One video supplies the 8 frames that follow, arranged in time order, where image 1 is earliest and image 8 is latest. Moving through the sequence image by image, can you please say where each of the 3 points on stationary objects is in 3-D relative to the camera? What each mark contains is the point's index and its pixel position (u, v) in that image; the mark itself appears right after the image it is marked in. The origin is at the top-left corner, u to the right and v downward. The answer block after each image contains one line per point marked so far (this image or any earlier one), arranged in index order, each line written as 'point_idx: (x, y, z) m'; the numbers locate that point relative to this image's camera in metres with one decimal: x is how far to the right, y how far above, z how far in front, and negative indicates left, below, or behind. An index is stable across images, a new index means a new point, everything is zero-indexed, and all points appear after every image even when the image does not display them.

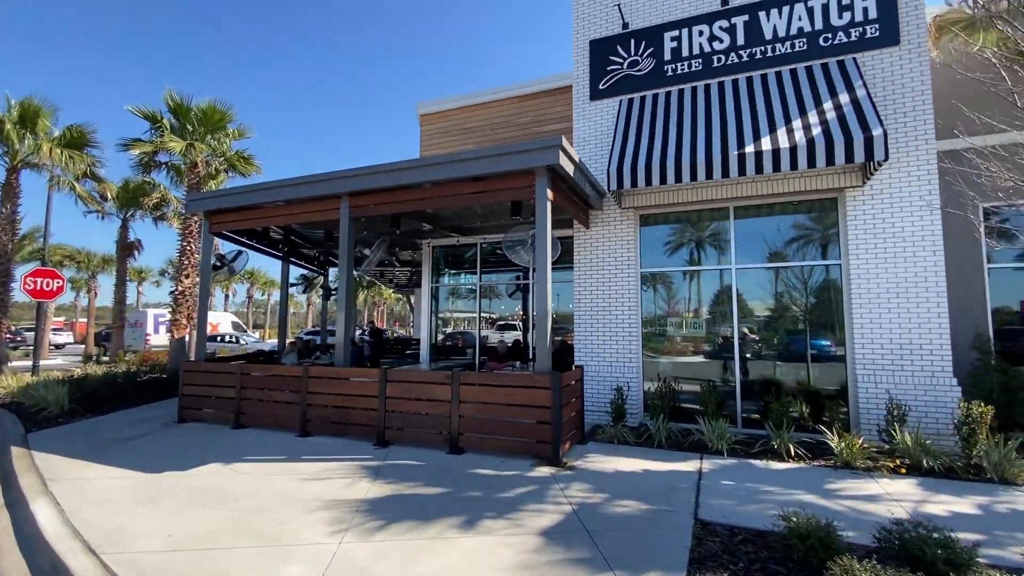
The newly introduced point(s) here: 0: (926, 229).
0: (+5.9, +0.8, +6.9) m
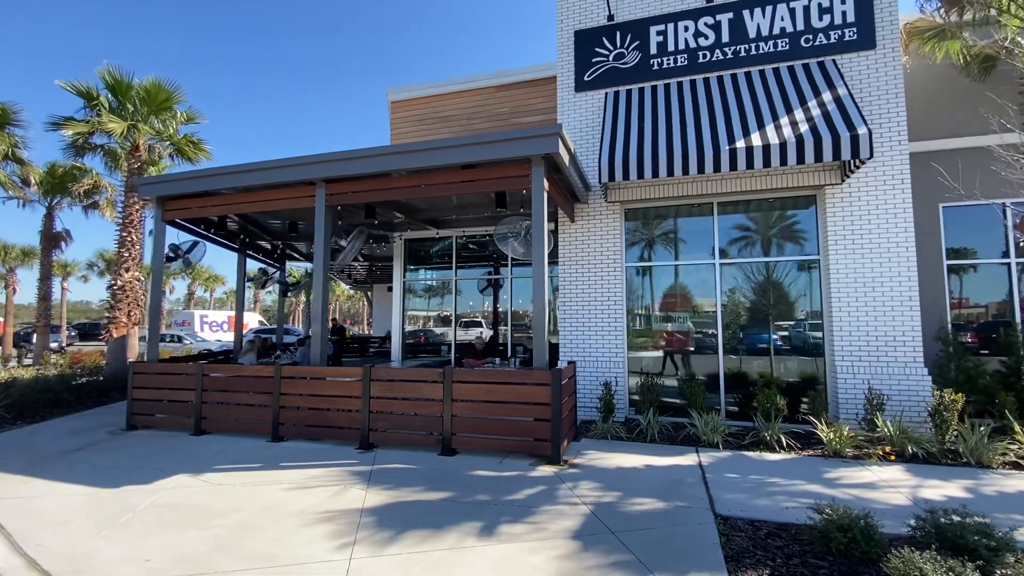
0: (+5.8, +0.9, +7.2) m
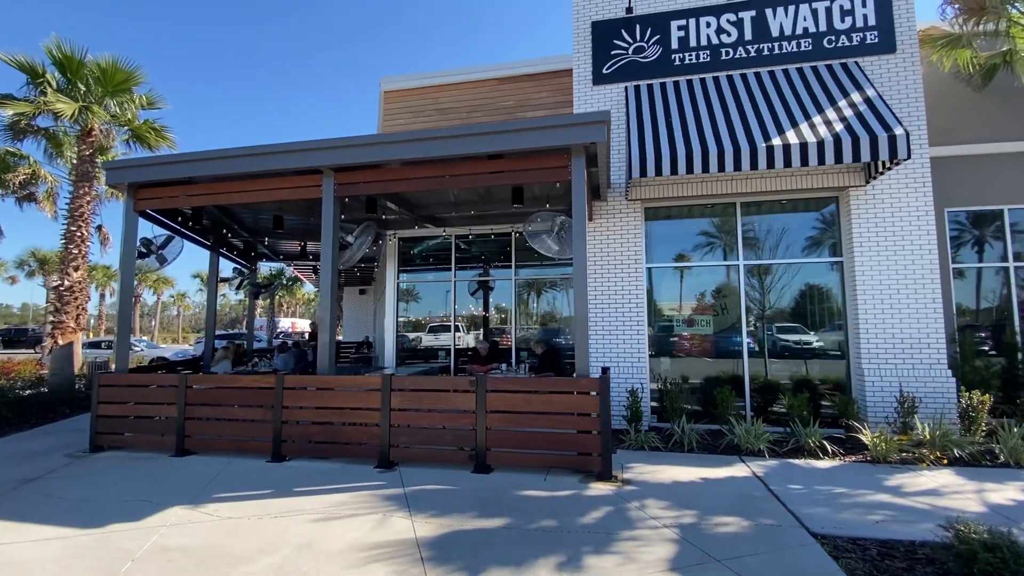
0: (+6.1, +0.9, +7.3) m
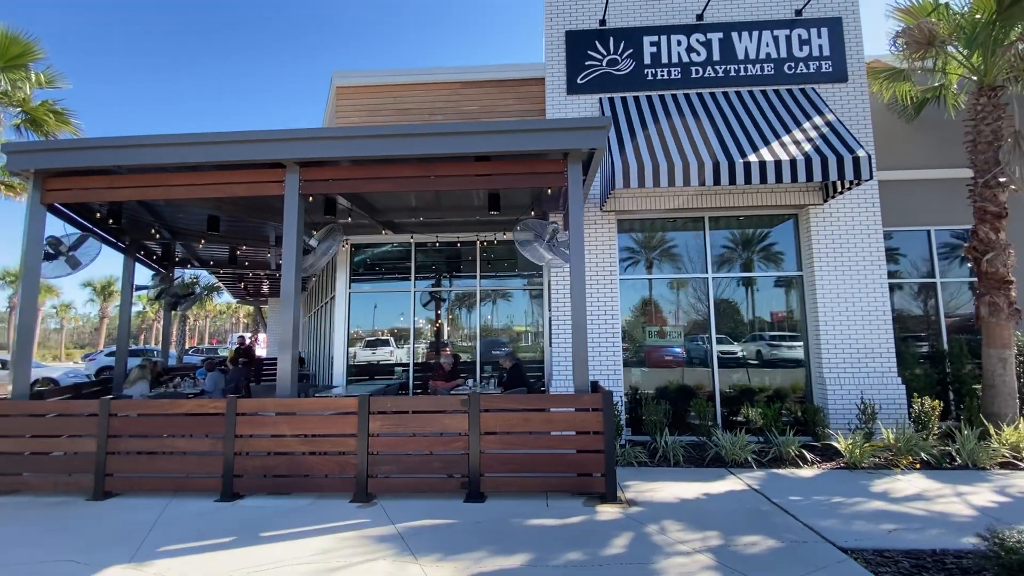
0: (+5.8, +0.7, +7.8) m
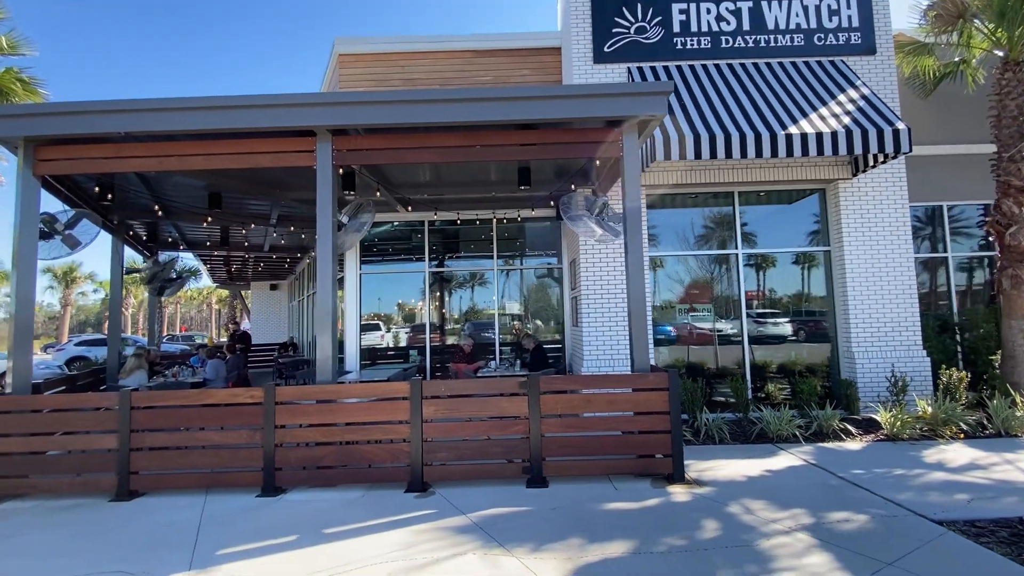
0: (+6.2, +1.1, +7.8) m
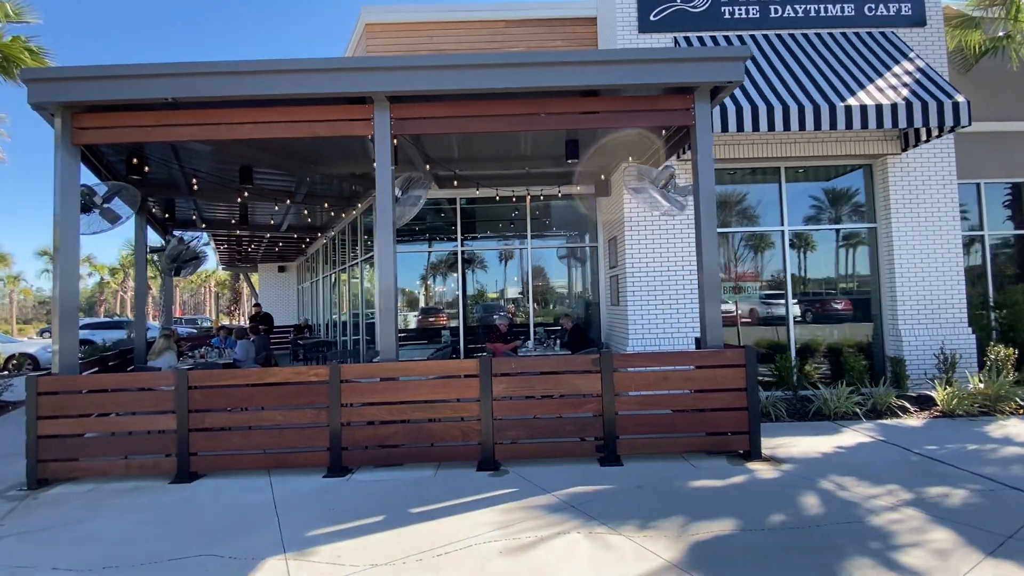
0: (+6.9, +1.5, +7.7) m
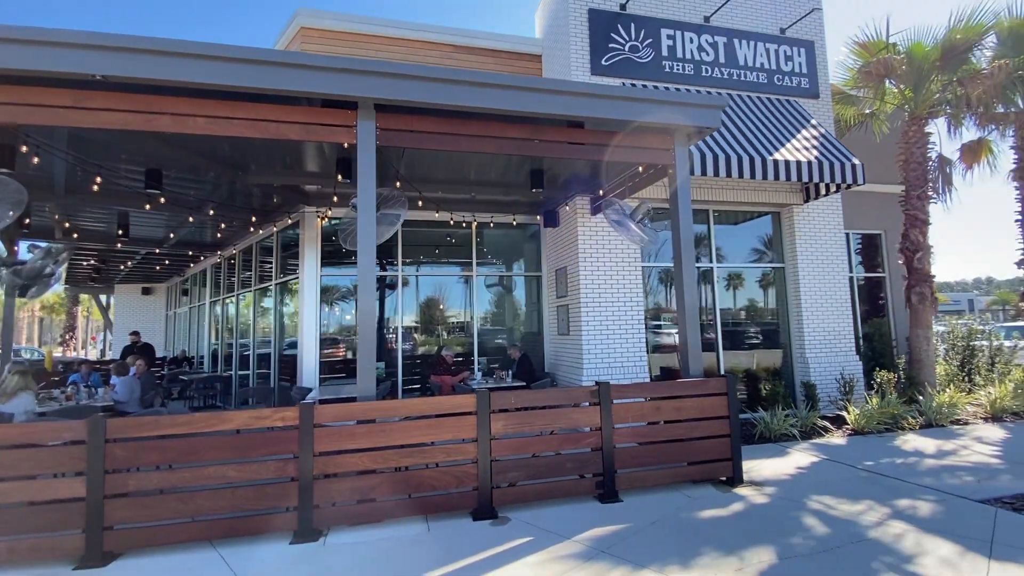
0: (+6.1, +0.8, +9.1) m
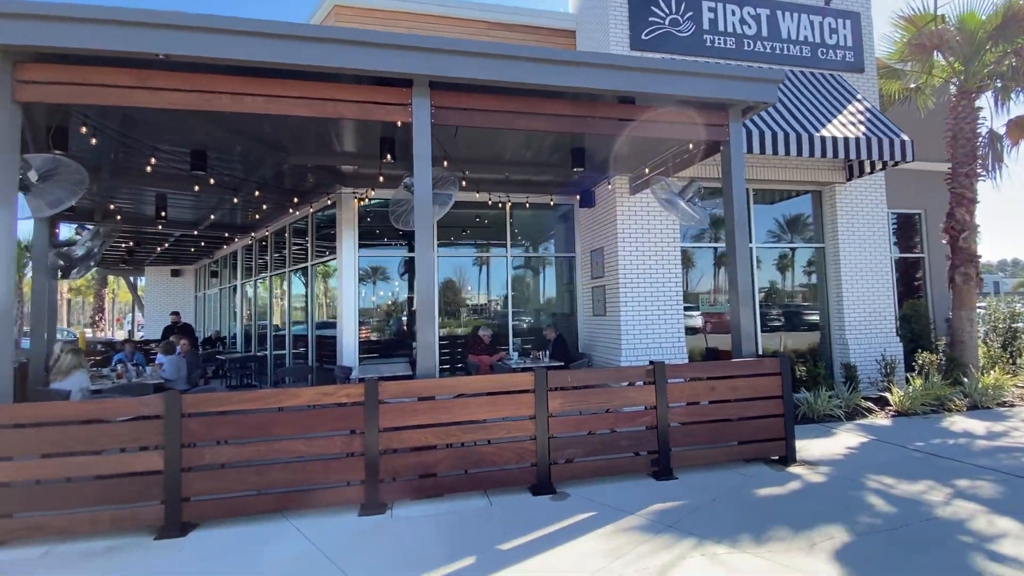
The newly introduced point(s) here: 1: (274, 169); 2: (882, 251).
0: (+6.7, +1.2, +8.9) m
1: (-3.8, +1.9, +7.7) m
2: (+6.7, +0.7, +8.8) m
